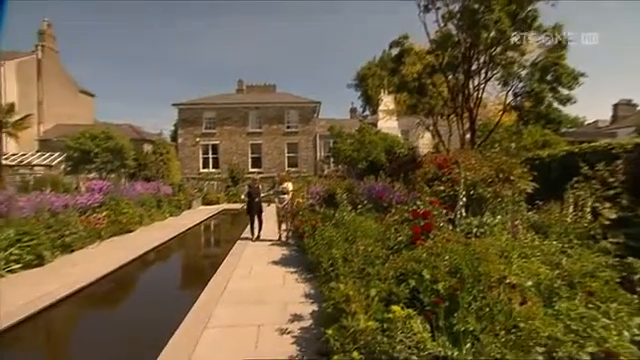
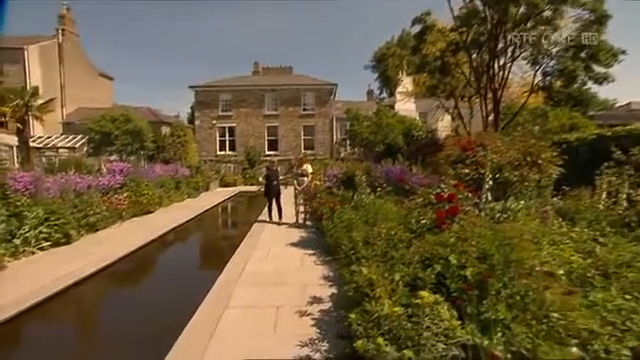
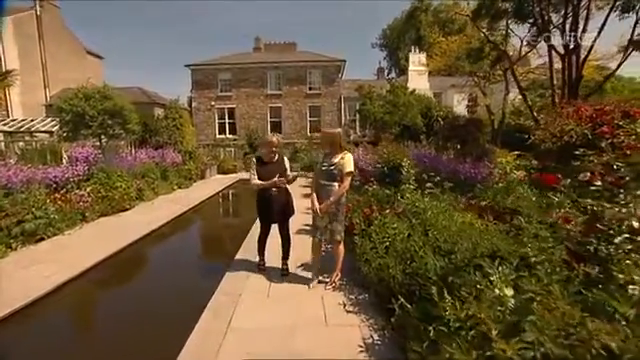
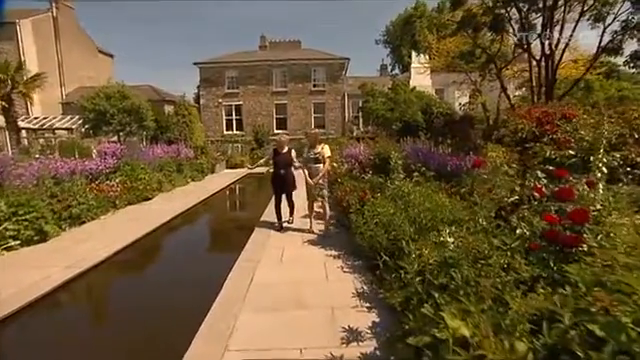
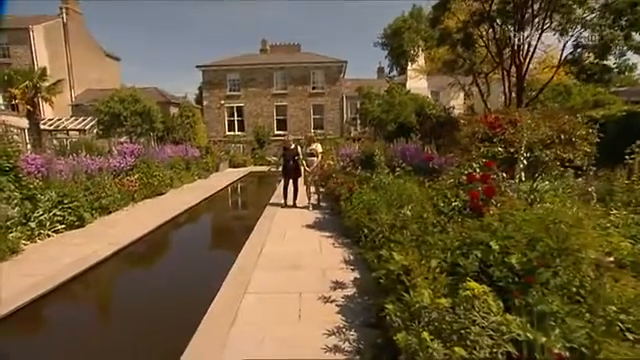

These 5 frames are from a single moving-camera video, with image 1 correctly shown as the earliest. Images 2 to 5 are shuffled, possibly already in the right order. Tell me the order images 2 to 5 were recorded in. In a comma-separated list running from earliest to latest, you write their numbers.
2, 5, 4, 3
